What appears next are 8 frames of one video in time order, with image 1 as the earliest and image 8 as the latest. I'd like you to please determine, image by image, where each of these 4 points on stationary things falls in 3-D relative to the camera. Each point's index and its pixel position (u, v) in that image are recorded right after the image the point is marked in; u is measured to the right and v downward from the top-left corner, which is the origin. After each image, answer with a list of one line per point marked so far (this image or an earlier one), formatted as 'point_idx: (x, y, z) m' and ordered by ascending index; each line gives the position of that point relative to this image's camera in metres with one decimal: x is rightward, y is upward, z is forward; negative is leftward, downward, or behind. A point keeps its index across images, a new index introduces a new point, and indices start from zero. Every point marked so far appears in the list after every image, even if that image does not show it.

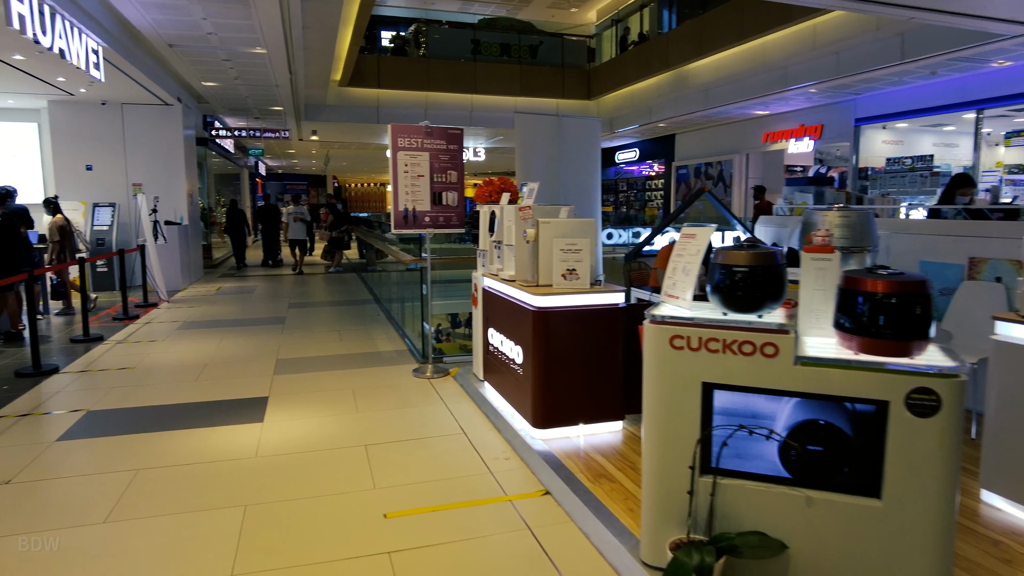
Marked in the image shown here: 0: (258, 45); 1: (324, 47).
0: (-2.9, +2.8, +7.5) m
1: (-2.3, +3.0, +8.2) m
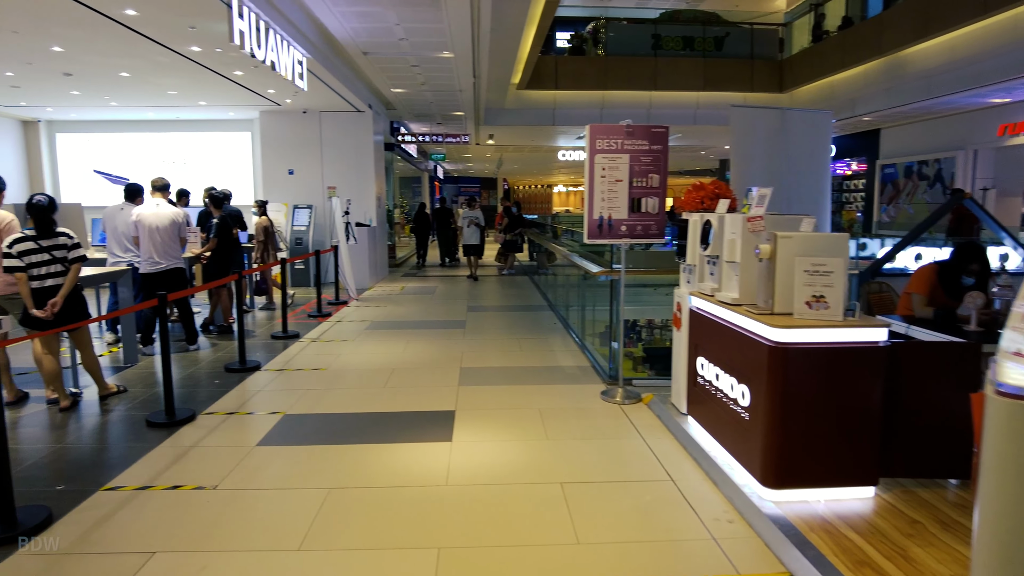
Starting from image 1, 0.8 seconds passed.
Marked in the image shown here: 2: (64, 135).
0: (-0.8, +2.8, +7.6) m
1: (0.0, +2.9, +8.1) m
2: (-7.9, +2.7, +11.5) m
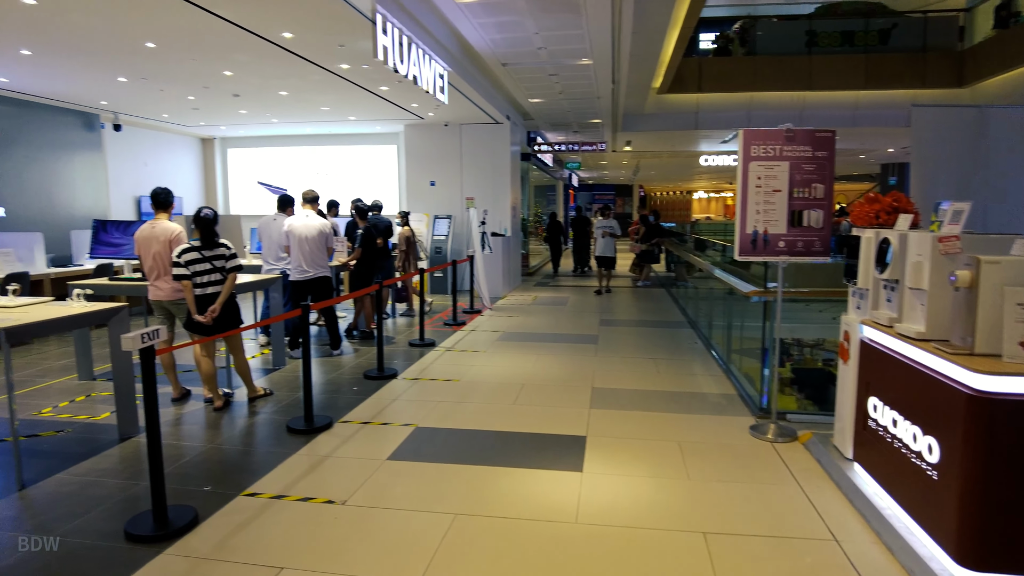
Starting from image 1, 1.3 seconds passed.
0: (+0.8, +2.6, +7.4) m
1: (+1.6, +2.8, +7.7) m
2: (-5.4, +2.7, +12.7) m
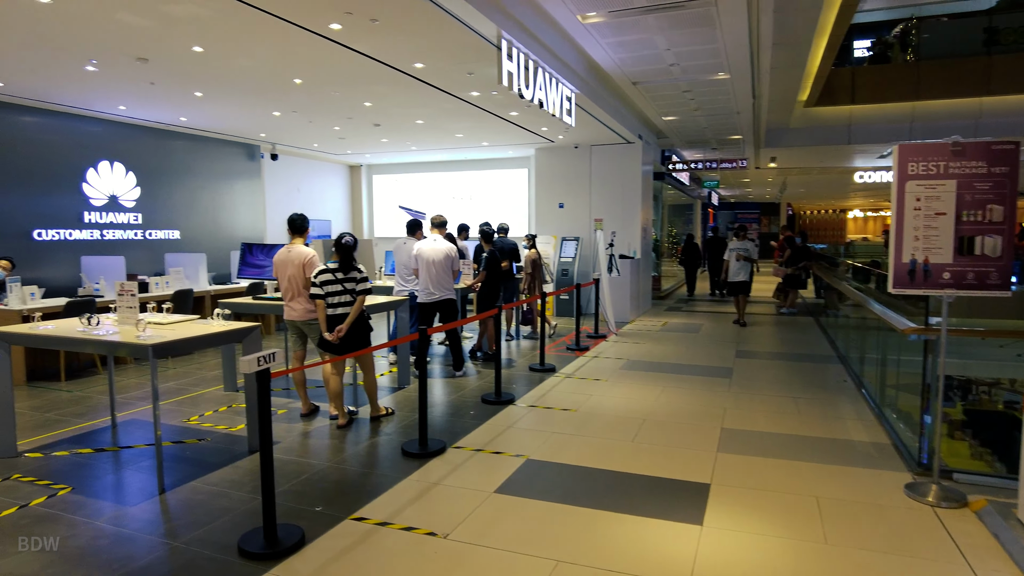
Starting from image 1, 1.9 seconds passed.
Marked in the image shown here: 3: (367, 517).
0: (+2.2, +2.3, +7.0) m
1: (+3.1, +2.5, +7.2) m
2: (-2.7, +2.3, +13.4) m
3: (-0.7, -1.1, +3.1) m
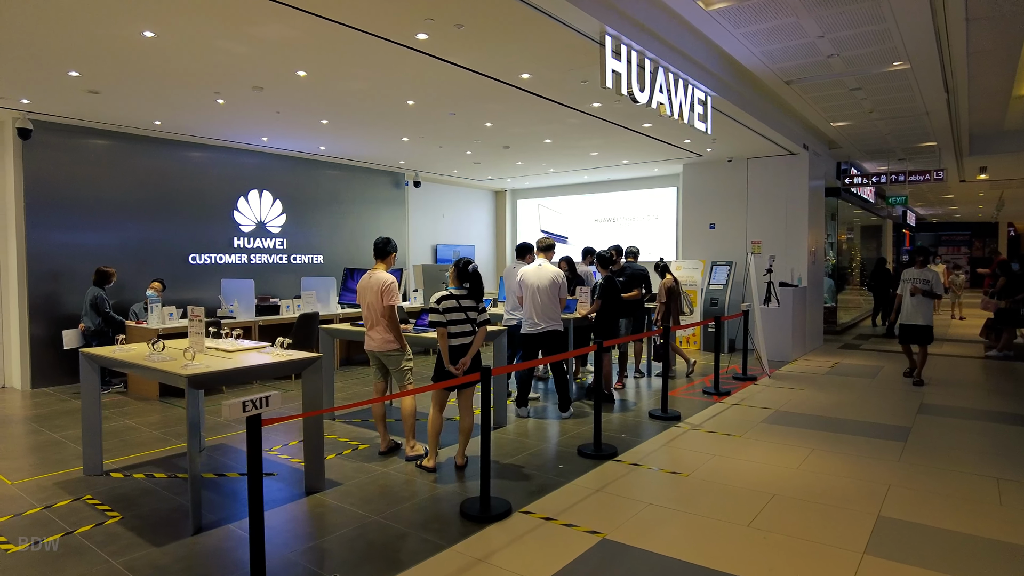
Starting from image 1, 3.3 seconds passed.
0: (+3.4, +2.0, +5.7) m
1: (+4.2, +2.1, +5.7) m
2: (+0.2, +1.8, +13.2) m
3: (-0.5, -1.2, +2.6) m
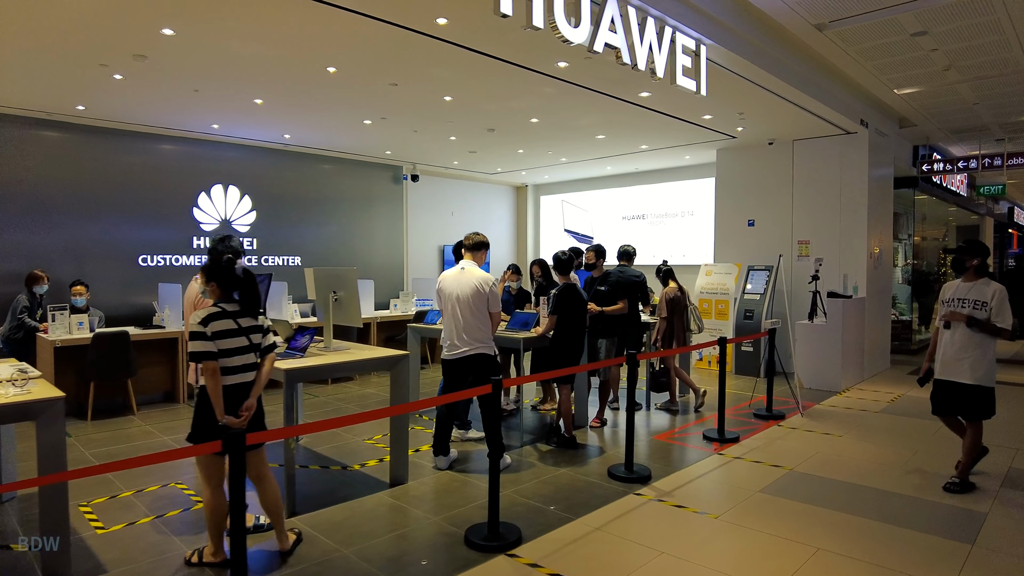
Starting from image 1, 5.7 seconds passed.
0: (+2.9, +1.9, +4.1) m
1: (+3.7, +2.0, +3.9) m
2: (+0.6, +1.7, +11.8) m
3: (-1.4, -1.3, +1.4) m
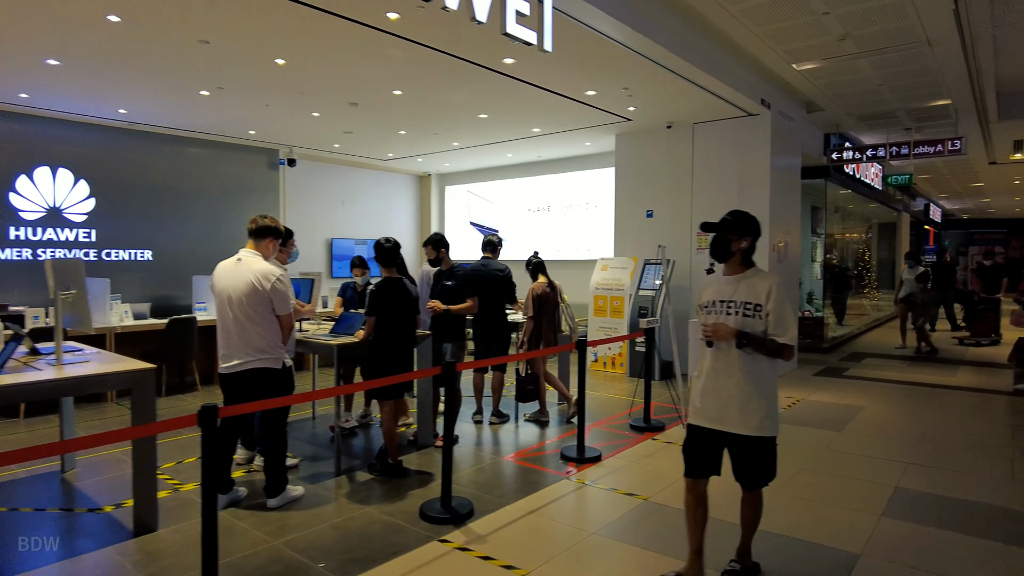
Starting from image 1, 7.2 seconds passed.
0: (+1.8, +1.9, +3.5) m
1: (+2.7, +2.1, +3.4) m
2: (-1.0, +1.7, +11.0) m
3: (-2.3, -1.3, +0.5) m
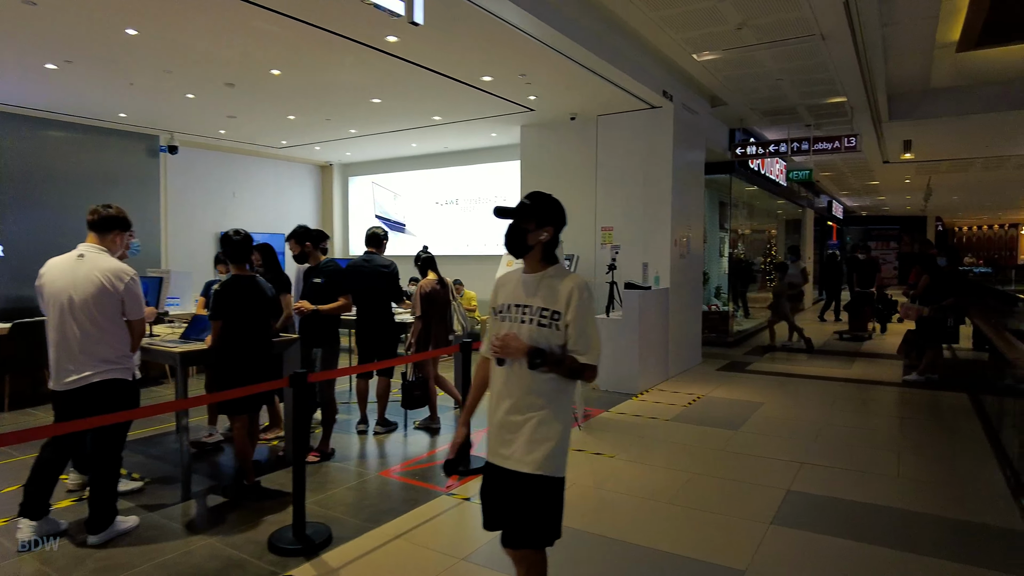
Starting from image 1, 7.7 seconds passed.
0: (+1.1, +2.0, +3.3) m
1: (+2.0, +2.1, +3.3) m
2: (-2.5, +1.7, +10.5) m
3: (-2.6, -1.3, -0.1) m
